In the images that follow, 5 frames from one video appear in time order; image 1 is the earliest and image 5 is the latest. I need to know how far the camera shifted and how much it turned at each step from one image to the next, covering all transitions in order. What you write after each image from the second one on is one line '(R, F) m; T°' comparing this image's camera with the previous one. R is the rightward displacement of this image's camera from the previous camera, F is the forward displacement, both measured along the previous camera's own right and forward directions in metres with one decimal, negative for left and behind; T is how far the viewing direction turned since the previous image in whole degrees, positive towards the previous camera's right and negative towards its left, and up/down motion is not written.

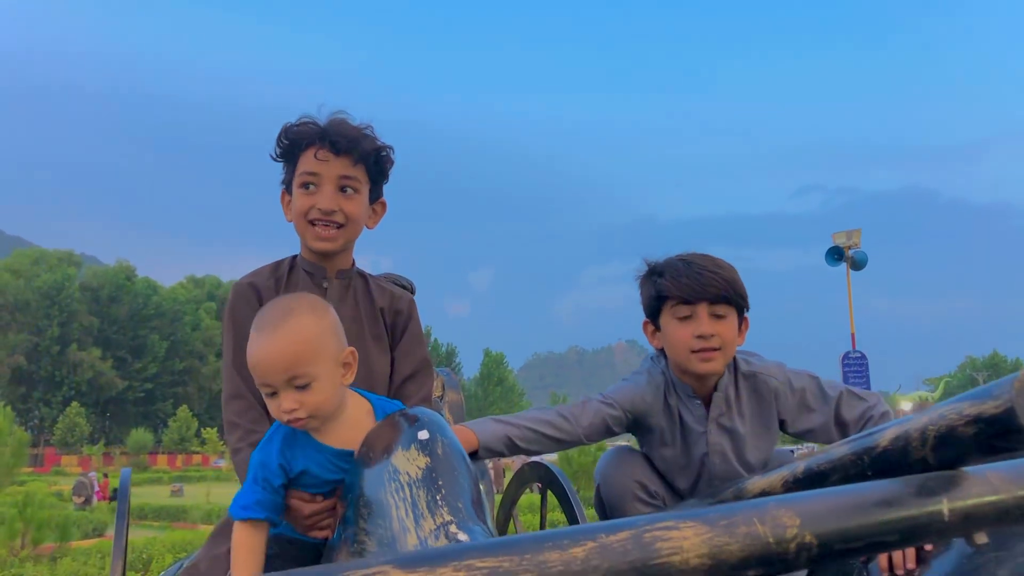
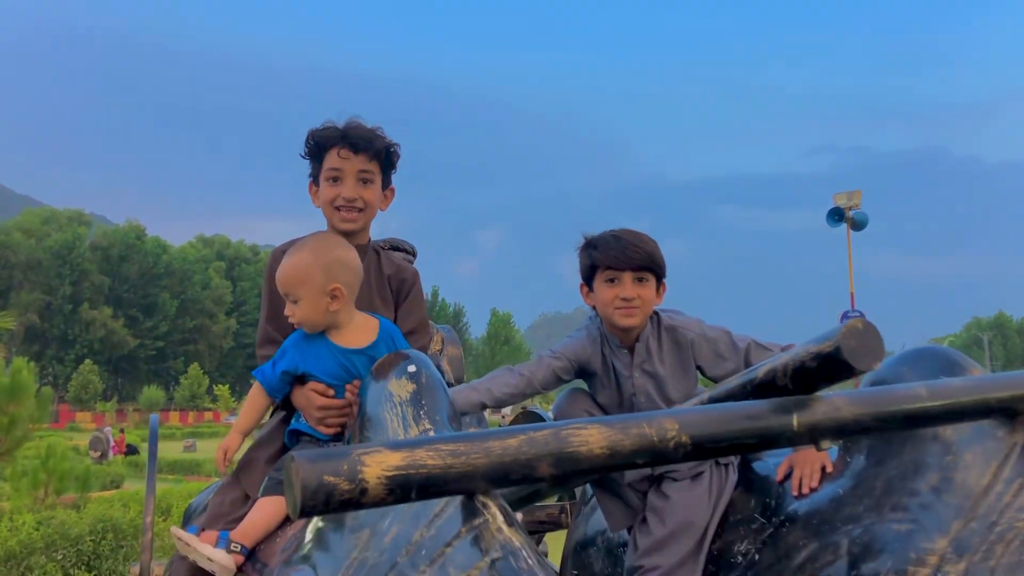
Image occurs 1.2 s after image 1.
(+0.1, -0.4) m; 0°
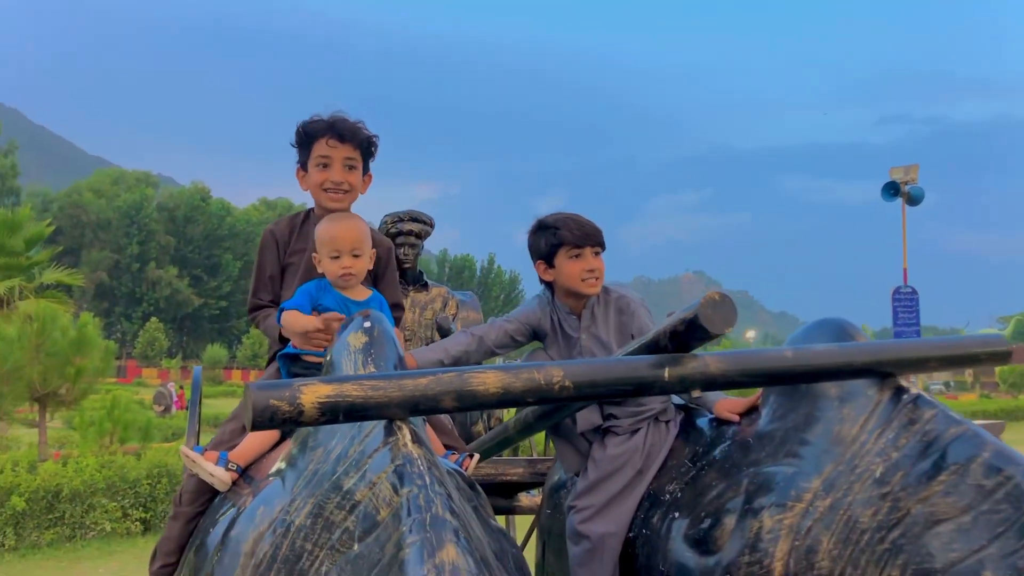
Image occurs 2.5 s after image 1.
(+0.3, -0.4) m; -3°
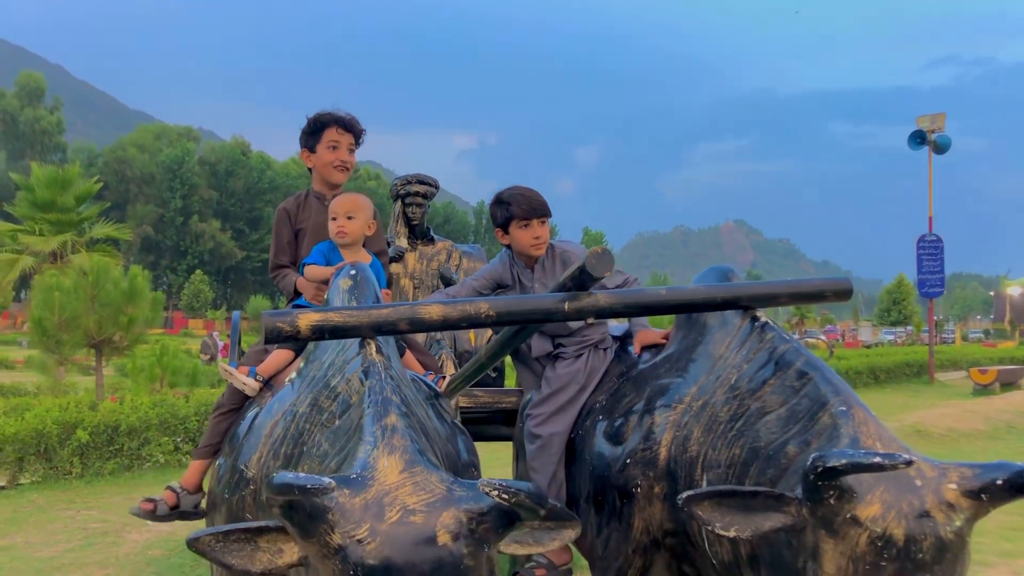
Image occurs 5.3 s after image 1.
(+0.3, -0.7) m; -2°
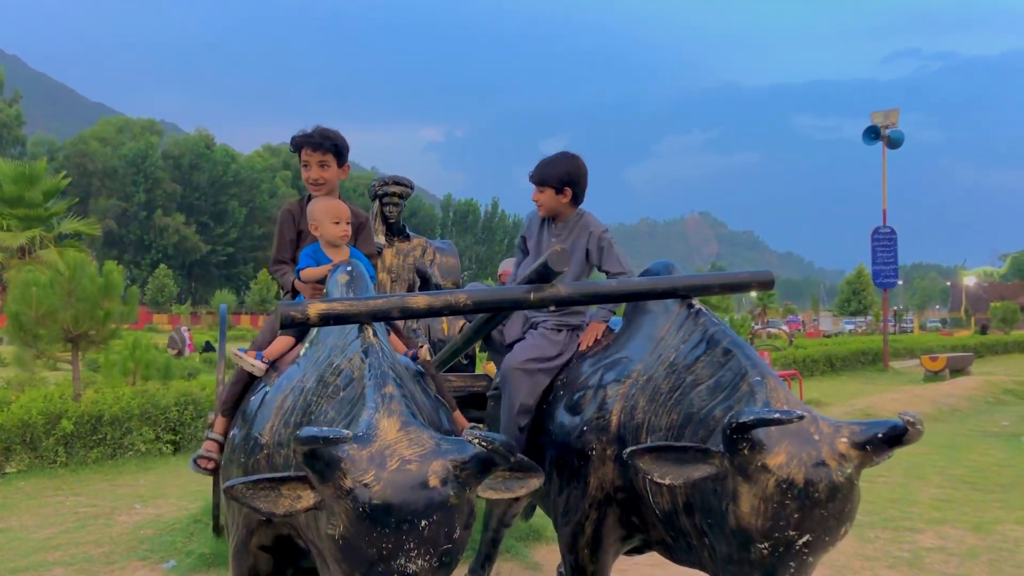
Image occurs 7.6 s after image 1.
(0.0, -0.5) m; +2°
